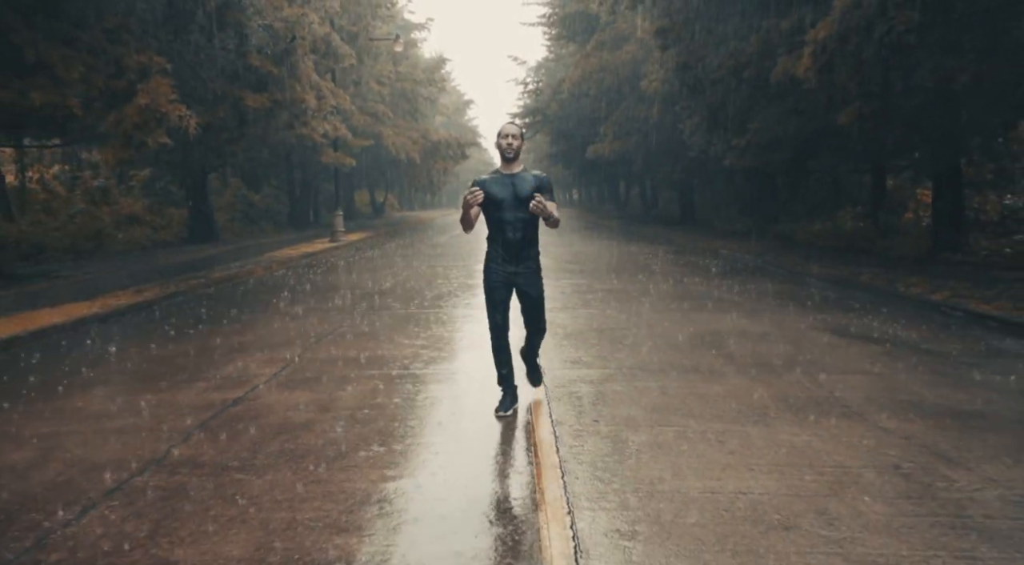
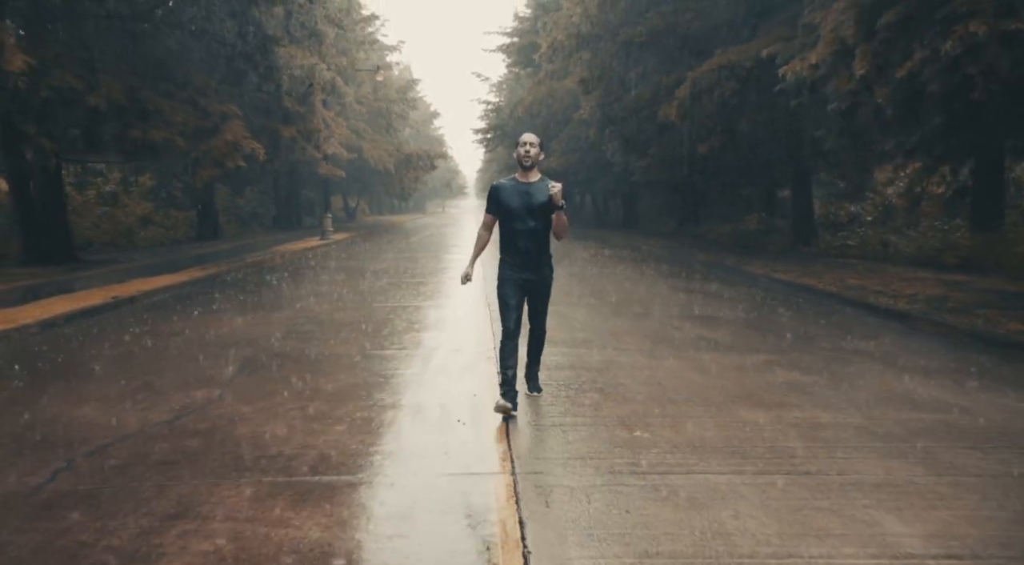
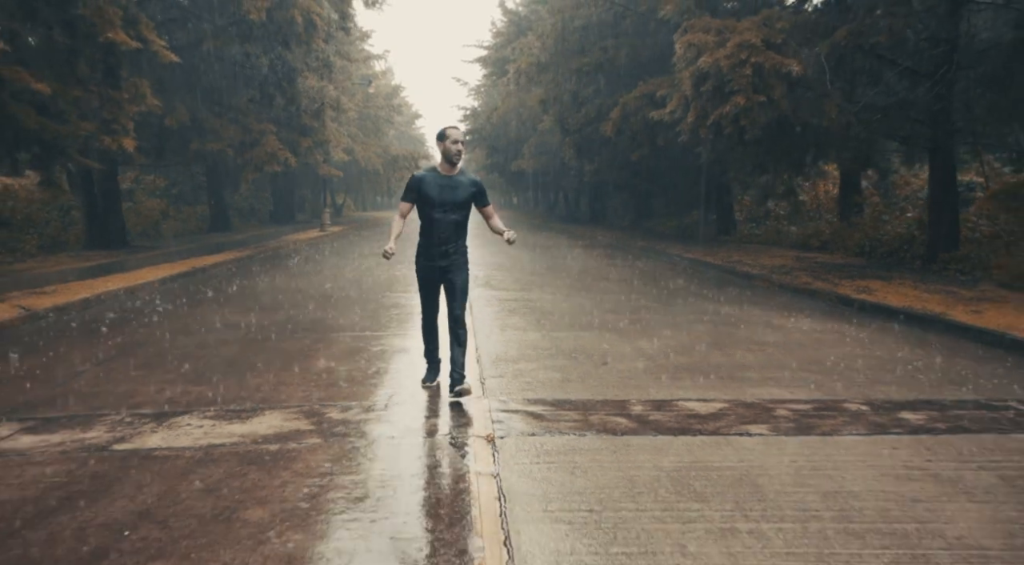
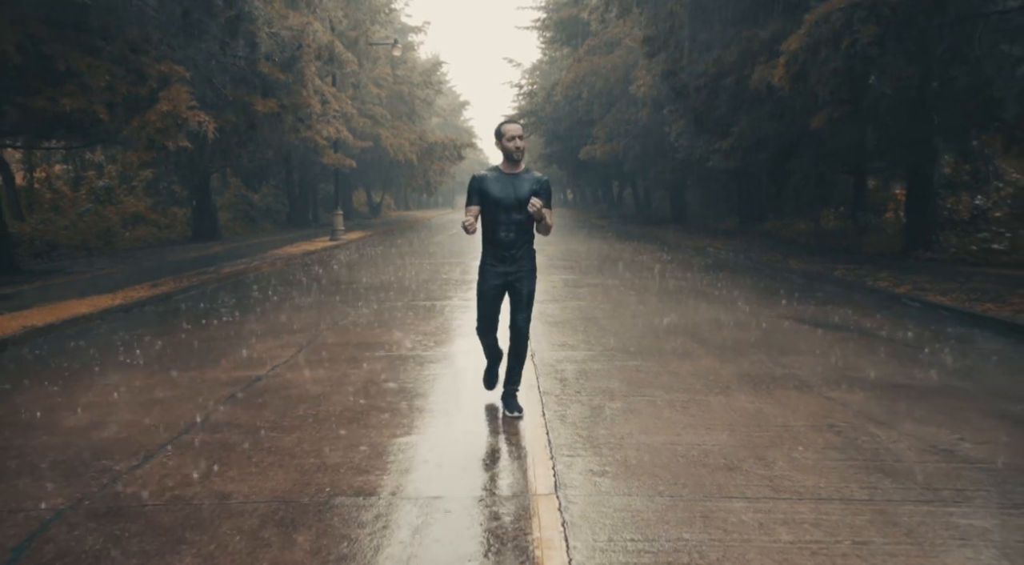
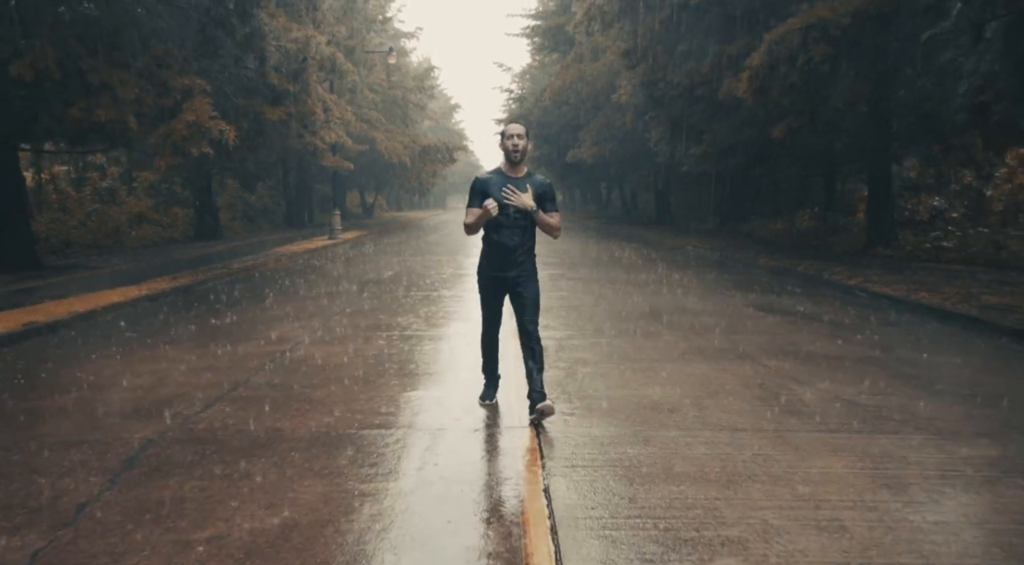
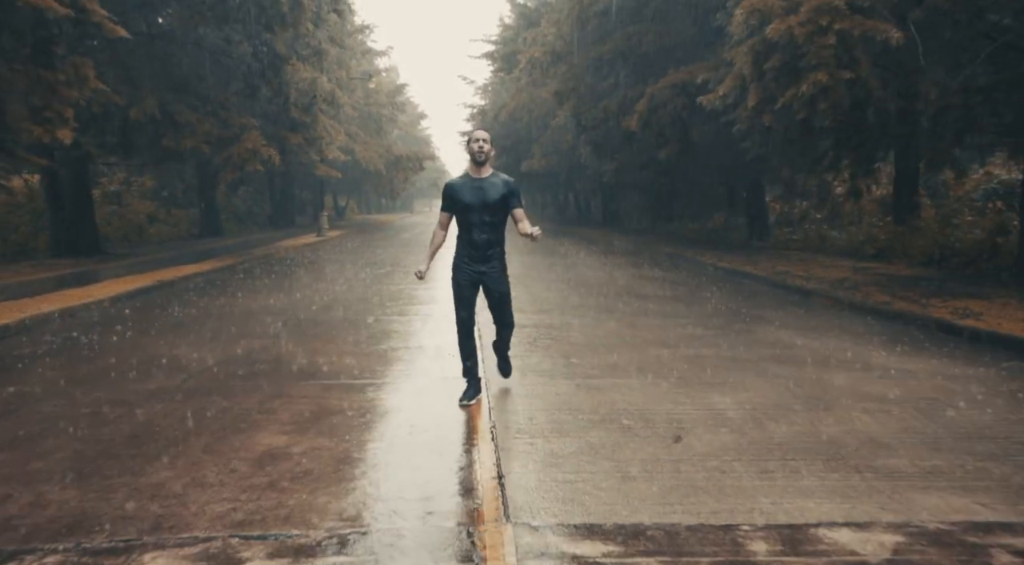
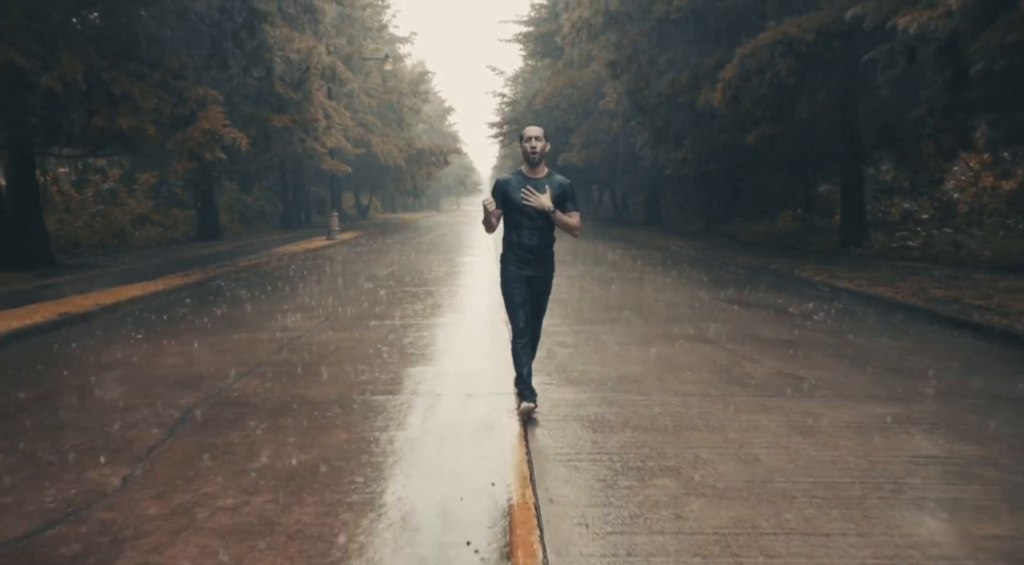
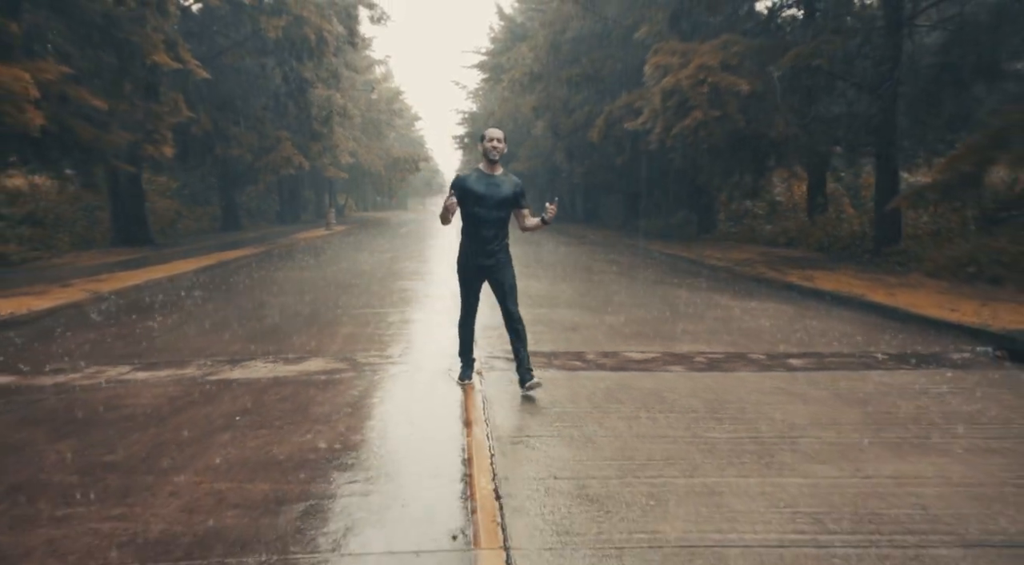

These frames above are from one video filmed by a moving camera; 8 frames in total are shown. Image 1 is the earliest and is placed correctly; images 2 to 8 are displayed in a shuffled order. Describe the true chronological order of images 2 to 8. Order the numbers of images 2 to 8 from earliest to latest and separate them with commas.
4, 5, 7, 2, 6, 3, 8
